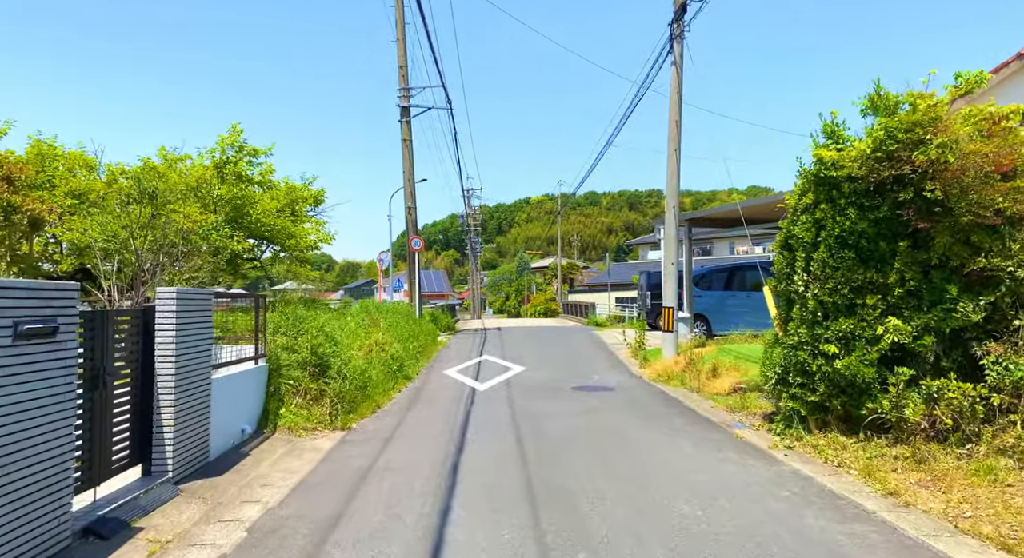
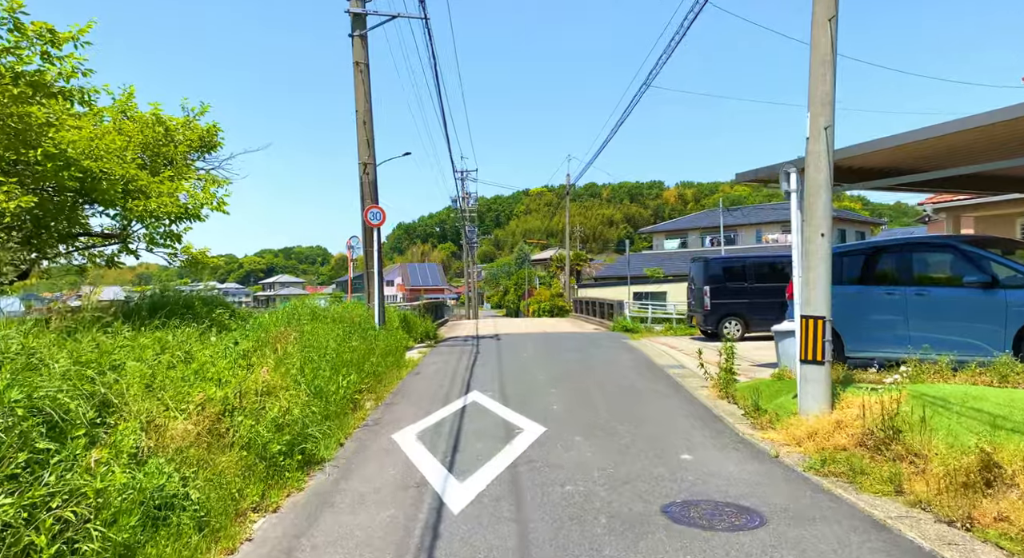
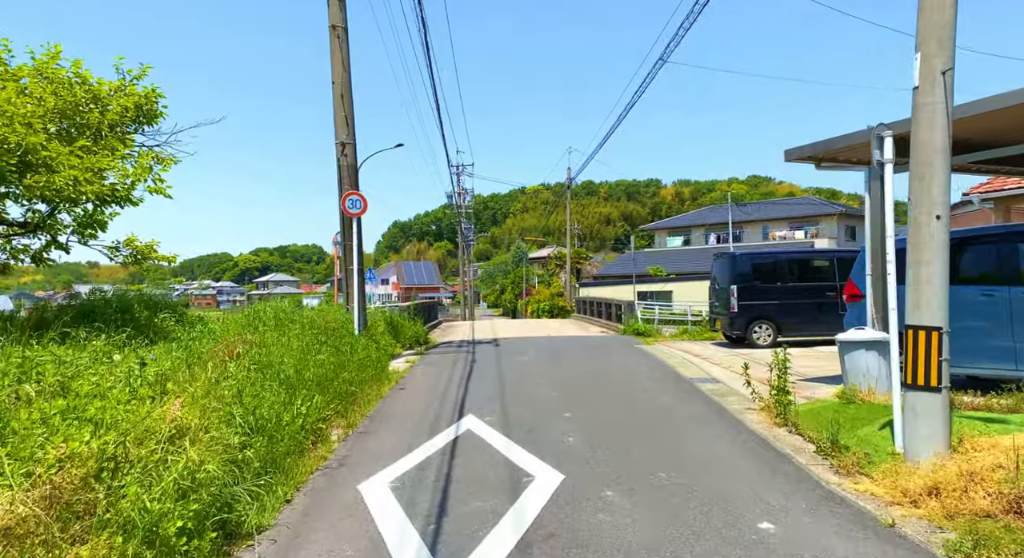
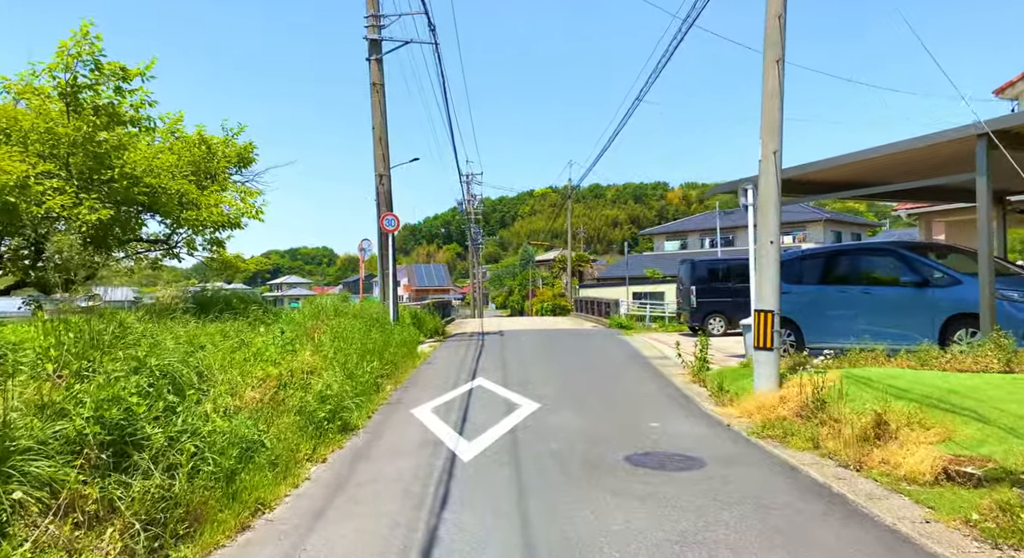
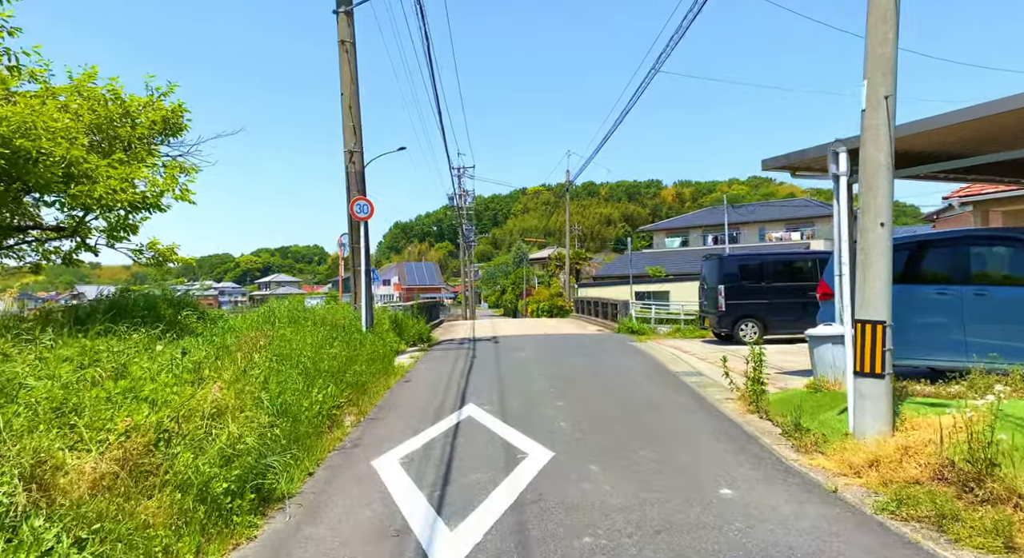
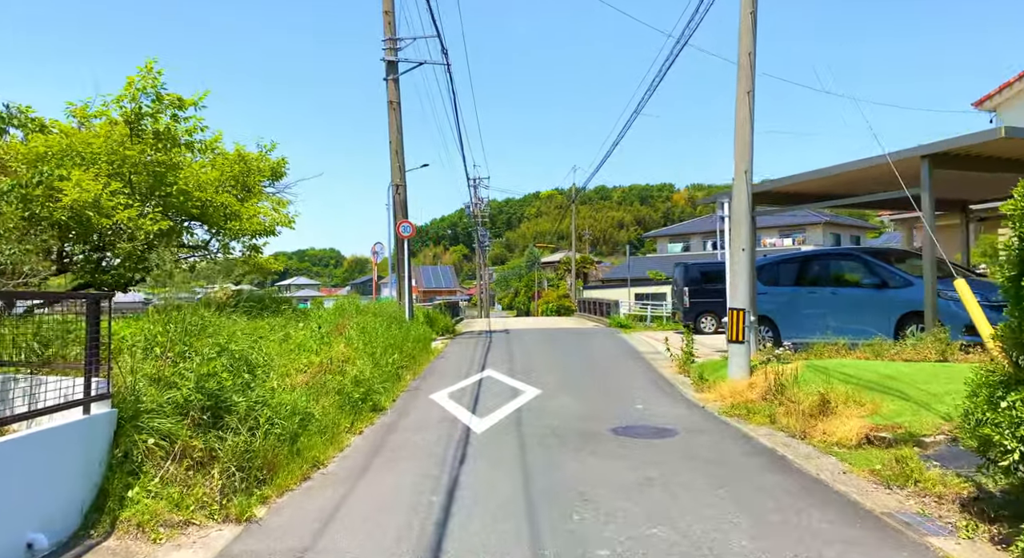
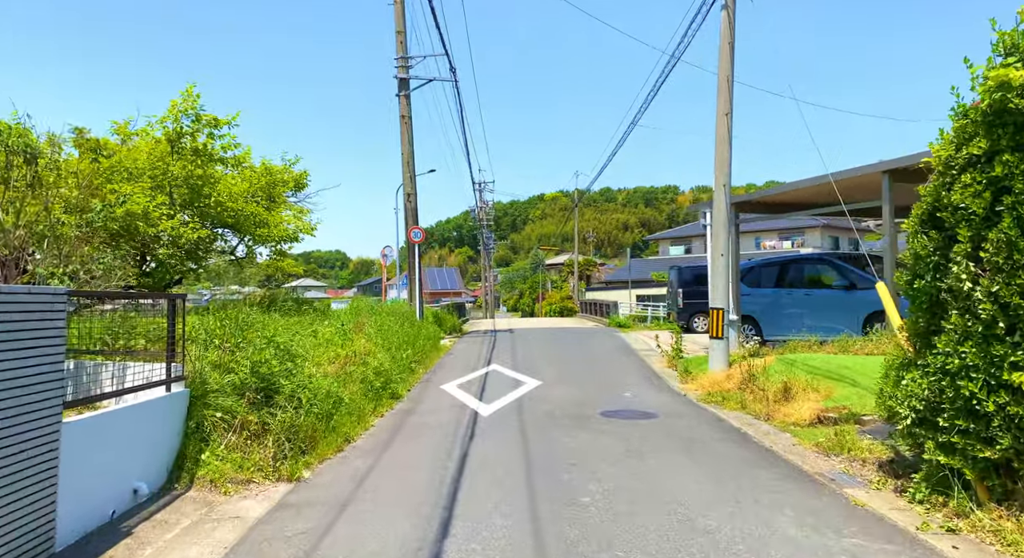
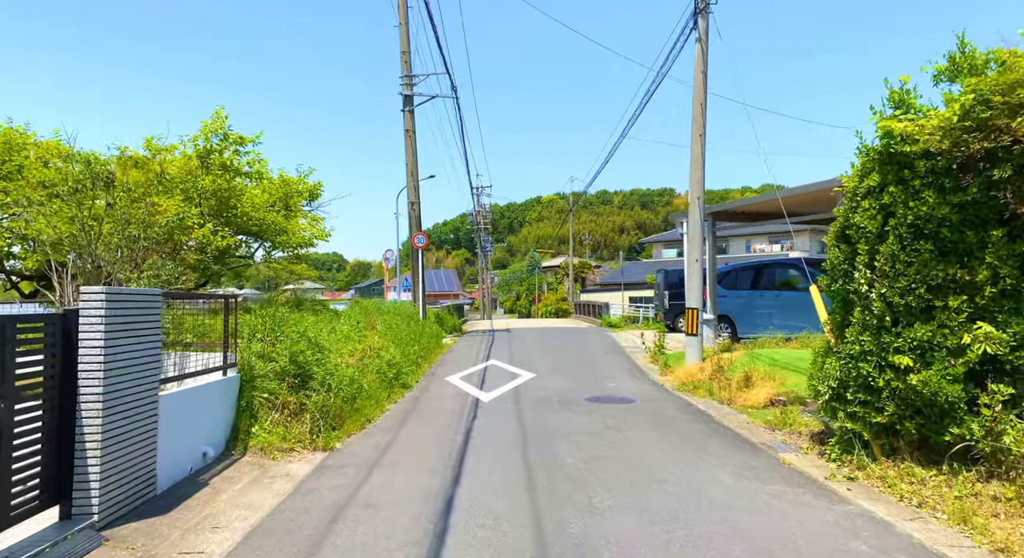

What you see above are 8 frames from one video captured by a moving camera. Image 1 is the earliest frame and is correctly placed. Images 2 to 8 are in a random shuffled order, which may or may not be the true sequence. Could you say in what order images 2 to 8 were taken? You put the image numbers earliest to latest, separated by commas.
8, 7, 6, 4, 2, 5, 3
